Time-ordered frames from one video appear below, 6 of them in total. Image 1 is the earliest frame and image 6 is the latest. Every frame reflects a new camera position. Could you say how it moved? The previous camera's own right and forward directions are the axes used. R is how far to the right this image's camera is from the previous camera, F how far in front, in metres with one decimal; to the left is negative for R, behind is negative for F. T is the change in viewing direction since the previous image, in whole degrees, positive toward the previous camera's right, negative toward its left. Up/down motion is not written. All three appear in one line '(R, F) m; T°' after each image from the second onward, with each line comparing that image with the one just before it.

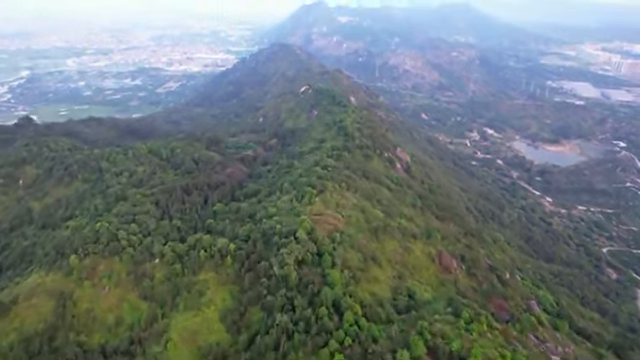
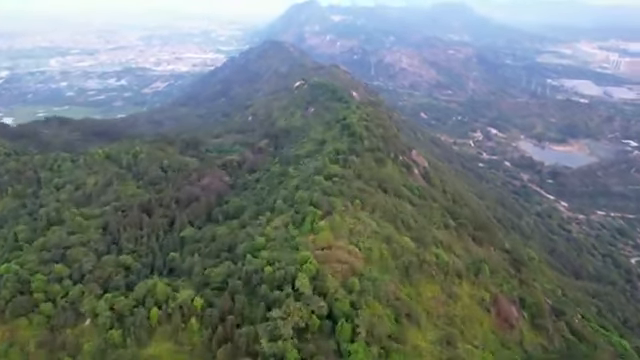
(-0.9, +10.8) m; +1°
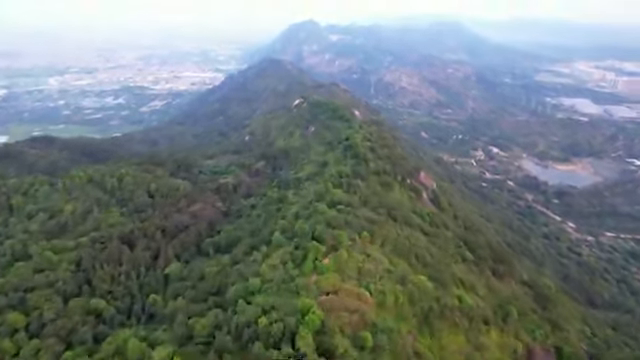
(-0.3, +3.6) m; 0°
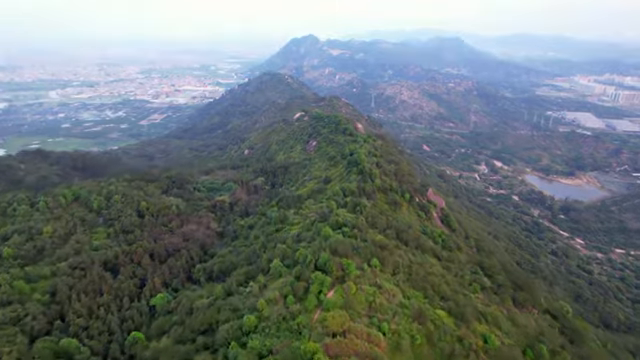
(-0.2, +2.8) m; 0°
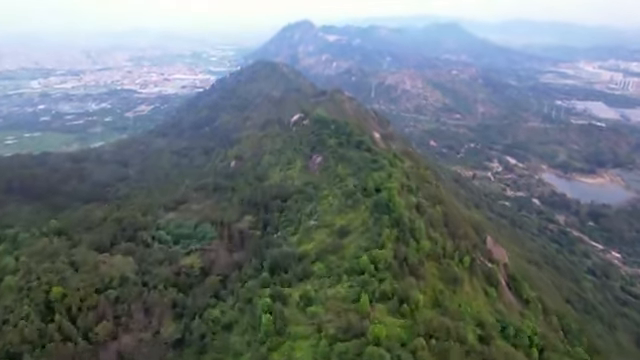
(-1.3, +14.0) m; +1°
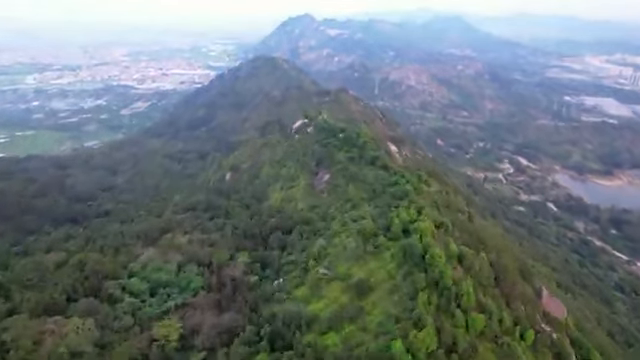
(-0.7, +6.8) m; 0°
